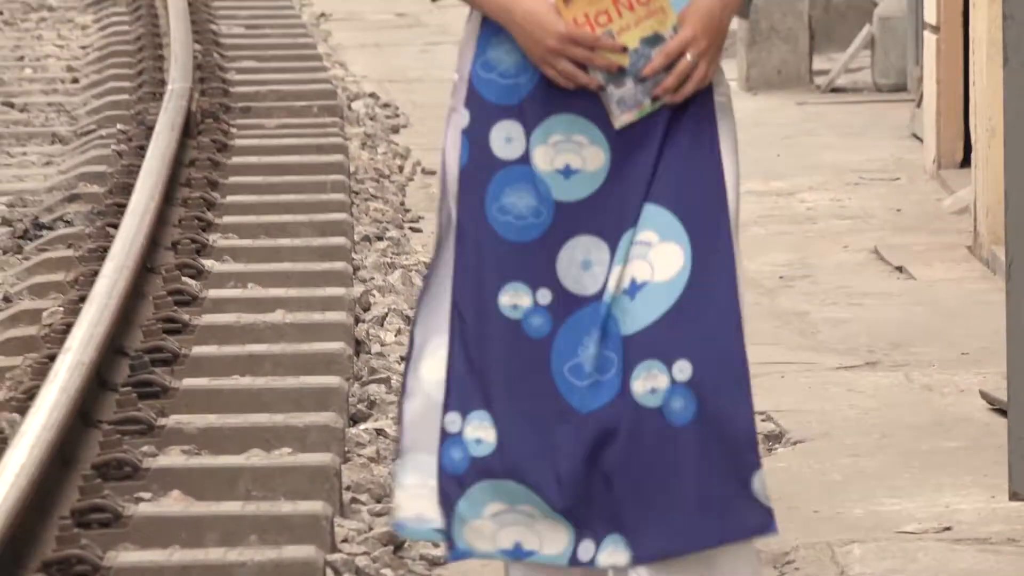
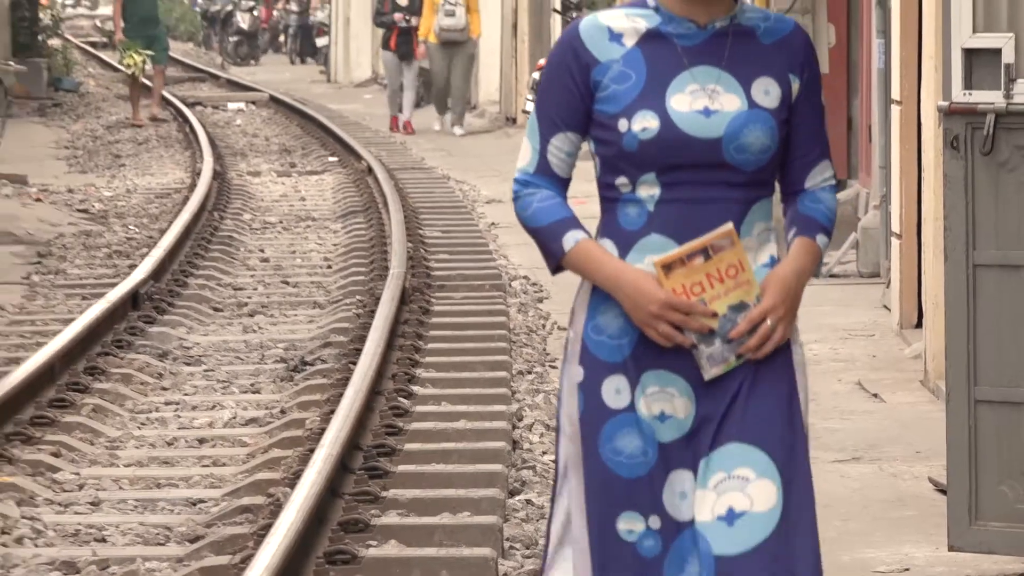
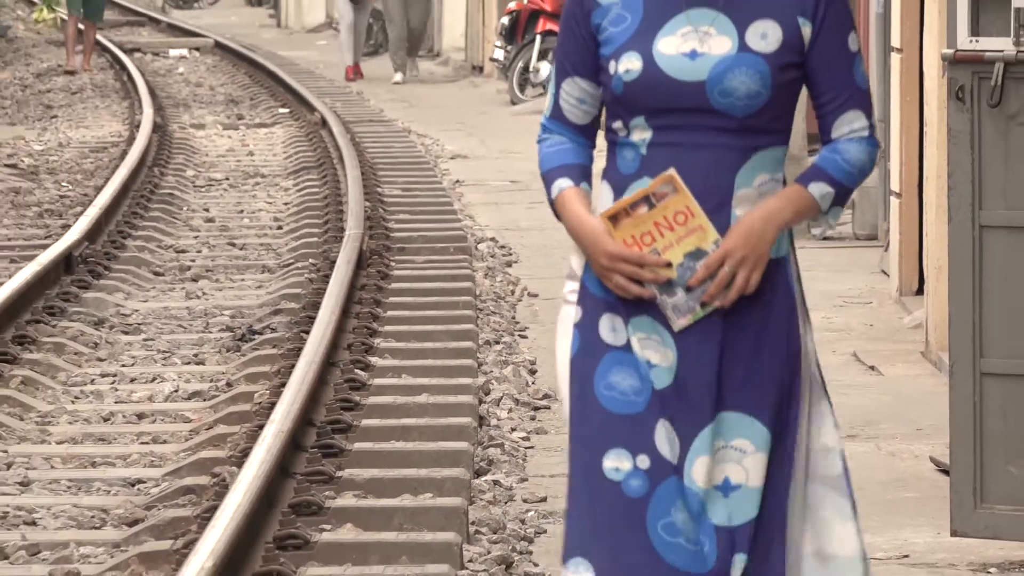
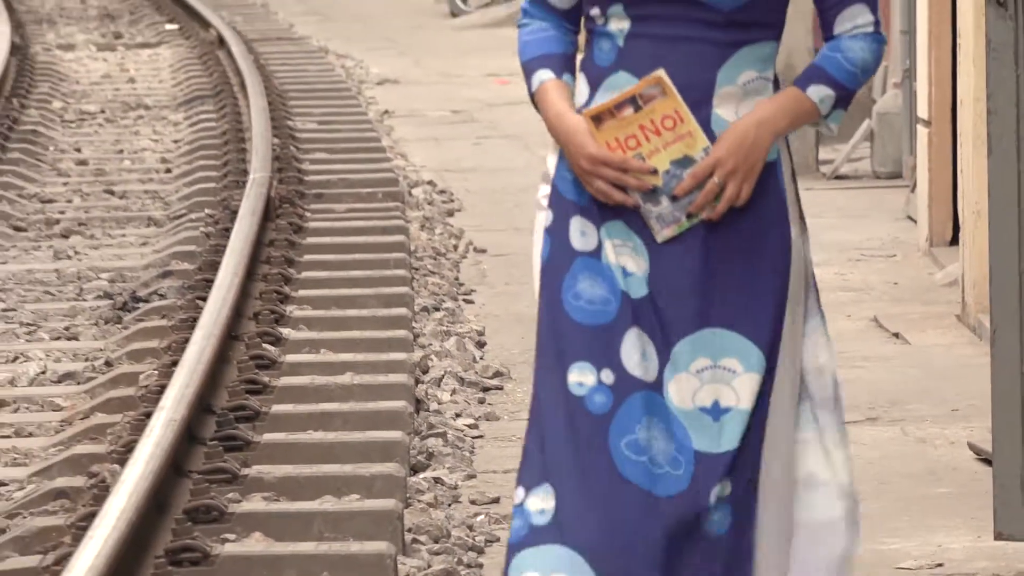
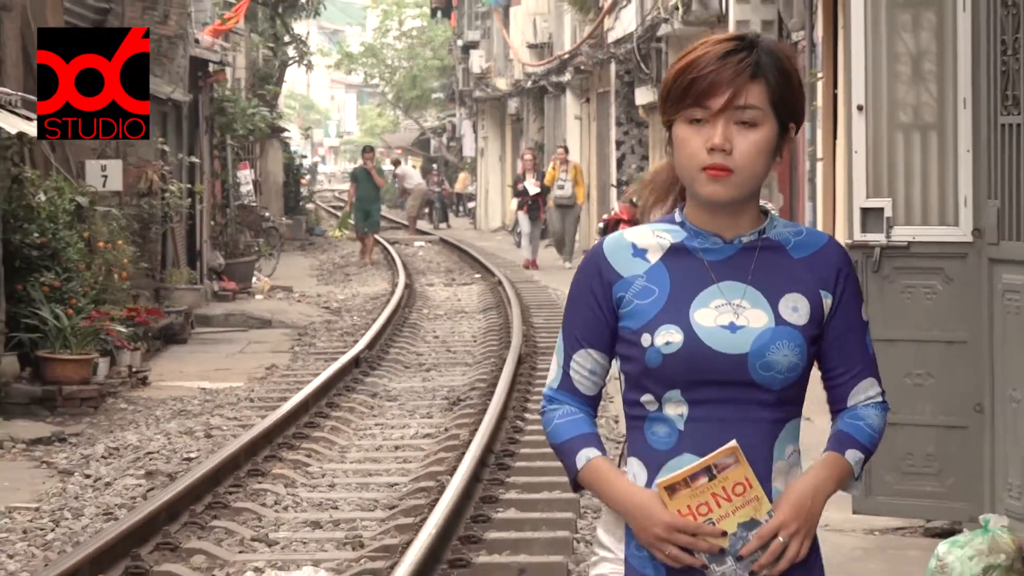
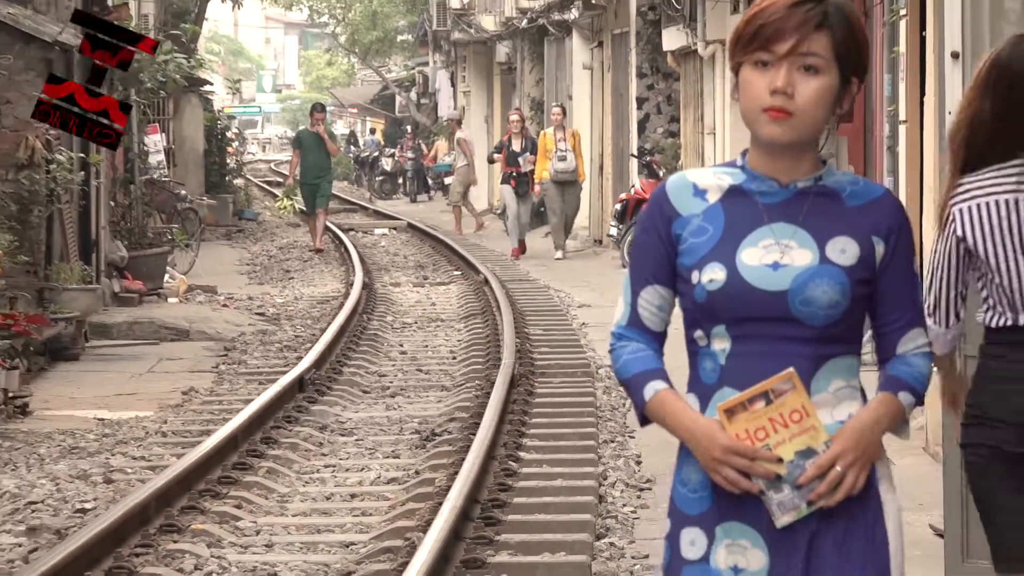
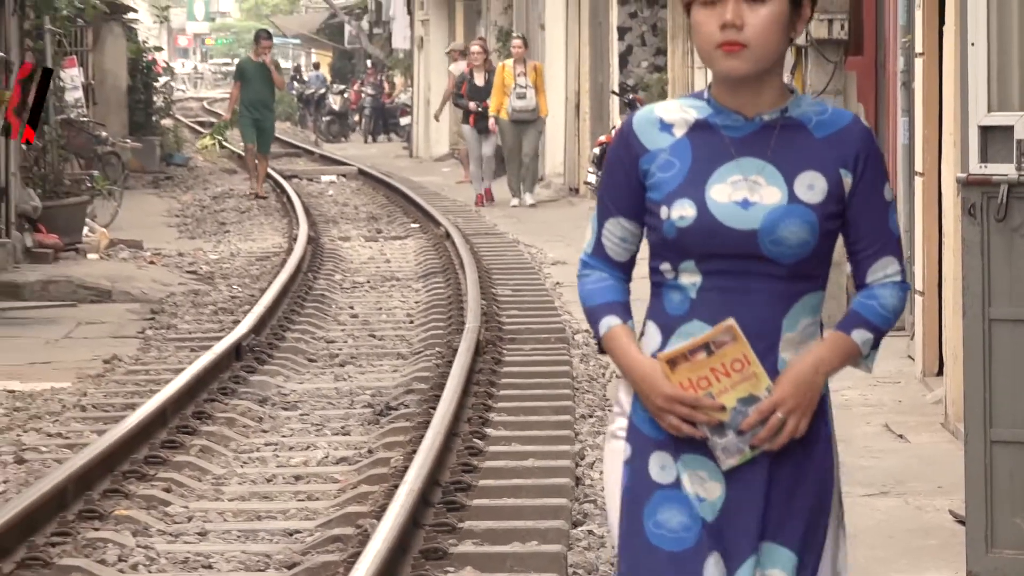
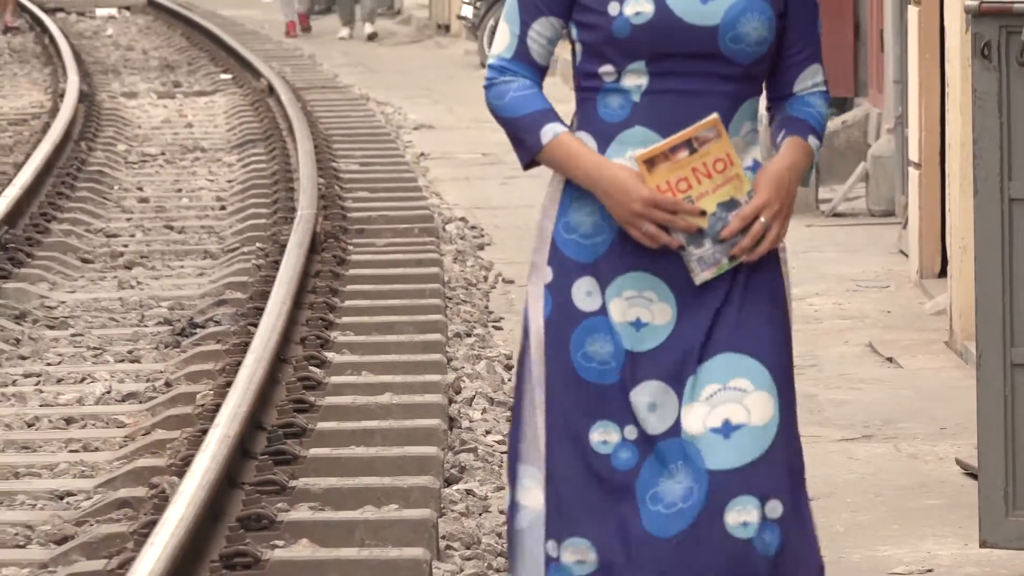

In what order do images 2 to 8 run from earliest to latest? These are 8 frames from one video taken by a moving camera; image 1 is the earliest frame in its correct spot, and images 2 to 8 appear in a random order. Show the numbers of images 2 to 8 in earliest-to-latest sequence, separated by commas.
4, 8, 3, 2, 7, 6, 5
